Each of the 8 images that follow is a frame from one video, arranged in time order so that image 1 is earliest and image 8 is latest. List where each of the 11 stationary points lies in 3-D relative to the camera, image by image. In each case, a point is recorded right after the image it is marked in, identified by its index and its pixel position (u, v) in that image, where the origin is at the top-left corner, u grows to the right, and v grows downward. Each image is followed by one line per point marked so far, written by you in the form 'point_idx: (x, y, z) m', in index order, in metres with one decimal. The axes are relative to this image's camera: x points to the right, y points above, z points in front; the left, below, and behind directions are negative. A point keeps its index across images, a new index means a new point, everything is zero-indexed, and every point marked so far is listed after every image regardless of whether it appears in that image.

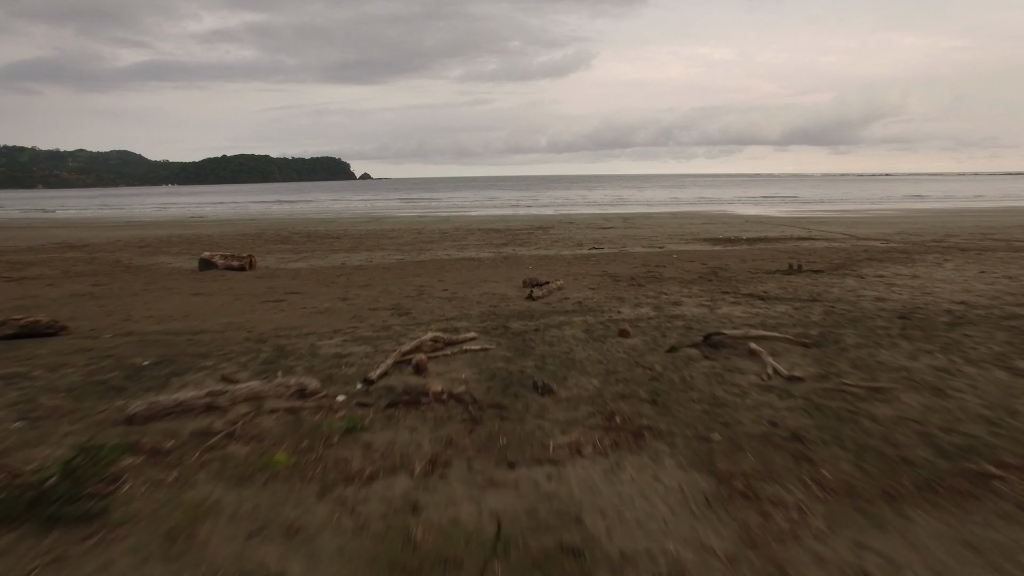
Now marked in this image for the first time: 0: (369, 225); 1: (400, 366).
0: (-4.5, +1.9, +18.3) m
1: (-0.5, -0.4, +2.6) m
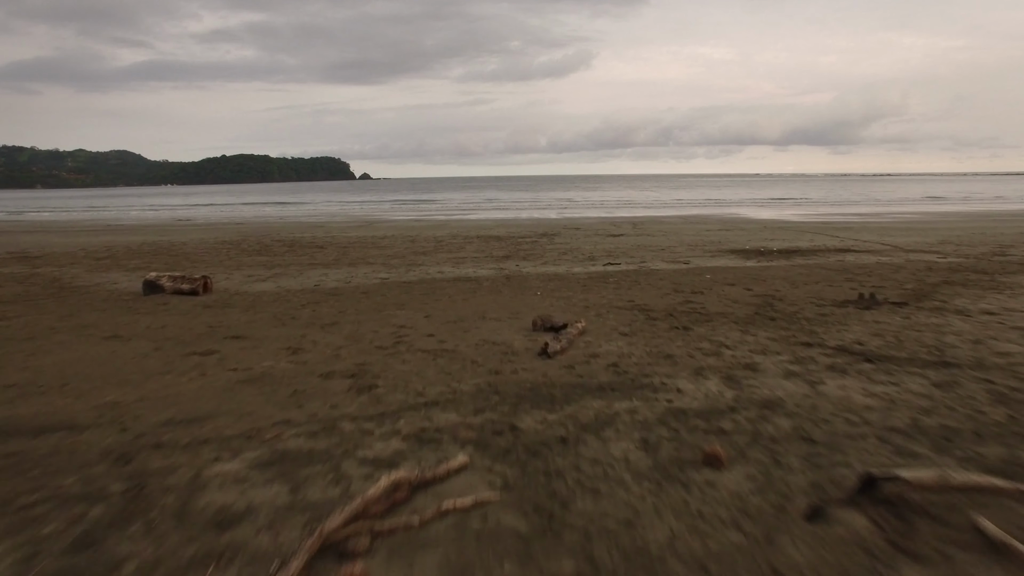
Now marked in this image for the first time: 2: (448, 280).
0: (-4.4, +1.6, +17.1) m
1: (-0.5, -0.7, +1.4) m
2: (-0.8, +0.1, +7.2) m
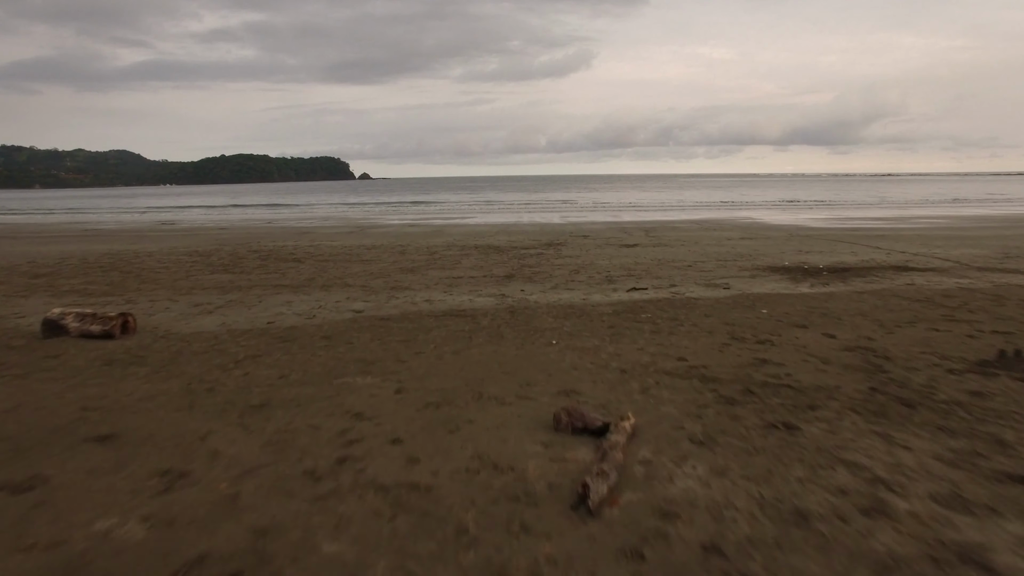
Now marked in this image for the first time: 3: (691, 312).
0: (-4.4, +1.2, +15.7) m
1: (-0.4, -1.0, -0.1) m
2: (-0.7, -0.3, +5.7) m
3: (+1.7, -0.2, +5.7) m
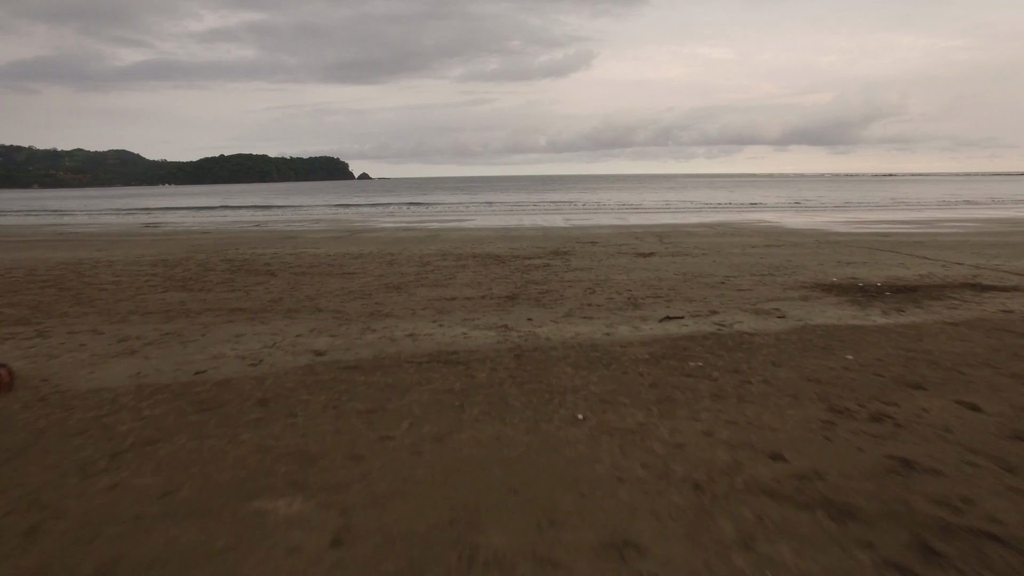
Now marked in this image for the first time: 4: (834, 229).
0: (-4.3, +1.0, +14.3) m
1: (-0.4, -1.3, -1.4) m
2: (-0.7, -0.6, +4.4) m
3: (+1.8, -0.5, +4.3) m
4: (+10.5, +1.9, +19.0) m
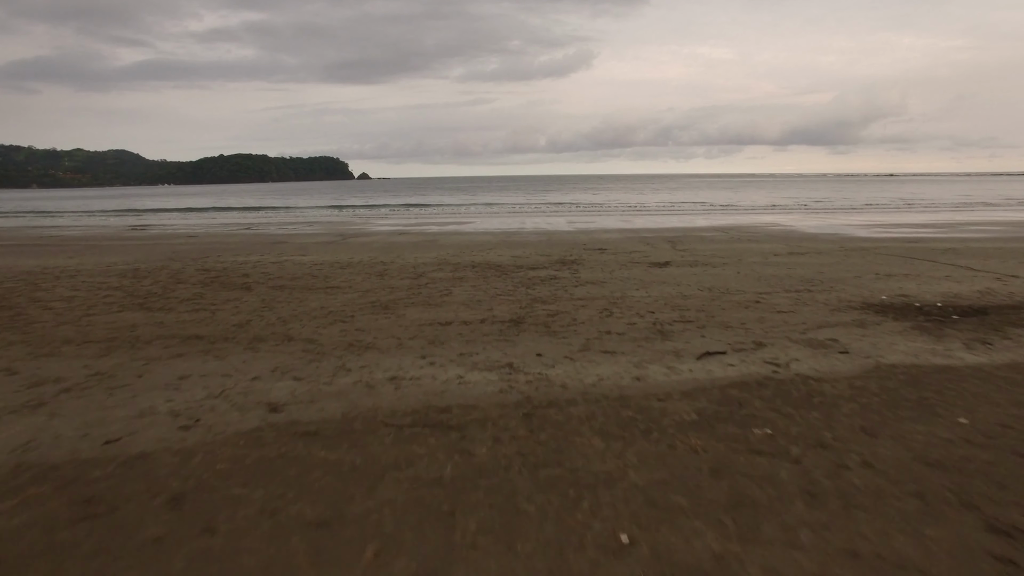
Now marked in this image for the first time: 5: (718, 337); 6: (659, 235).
0: (-4.3, +0.7, +13.3) m
1: (-0.3, -1.5, -2.4) m
2: (-0.6, -0.8, +3.3) m
3: (+1.8, -0.8, +3.3) m
4: (+10.5, +1.7, +18.0) m
5: (+1.9, -0.4, +5.4) m
6: (+4.3, +1.5, +17.1) m
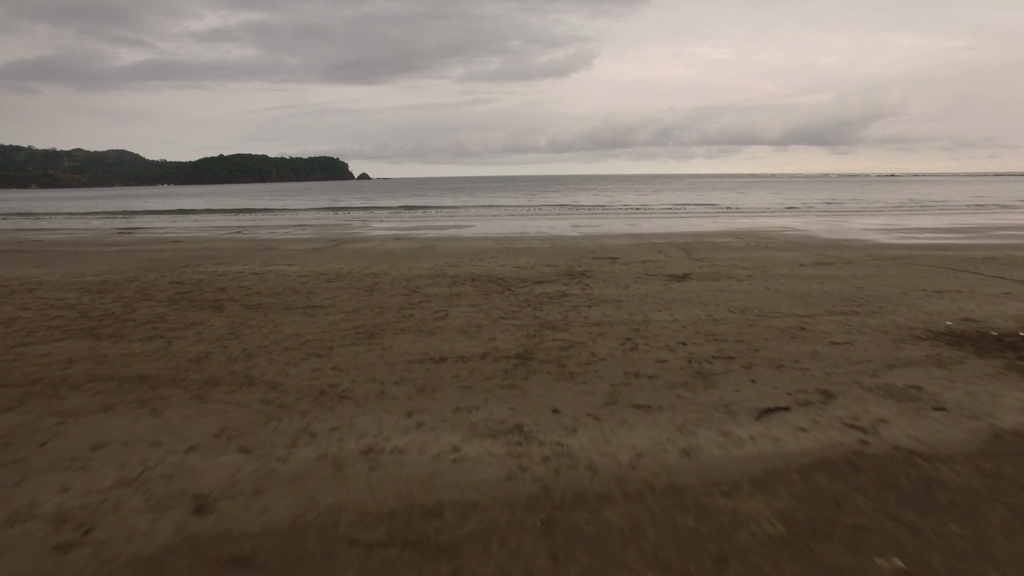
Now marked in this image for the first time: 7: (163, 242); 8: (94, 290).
0: (-4.2, +0.5, +12.3) m
1: (-0.3, -1.8, -3.4) m
2: (-0.6, -1.0, +2.3) m
3: (+1.9, -1.0, +2.3) m
4: (+10.6, +1.4, +17.0) m
5: (+2.0, -0.7, +4.4) m
6: (+4.4, +1.3, +16.1) m
7: (-11.6, +1.6, +19.5) m
8: (-6.8, 0.0, +9.5) m
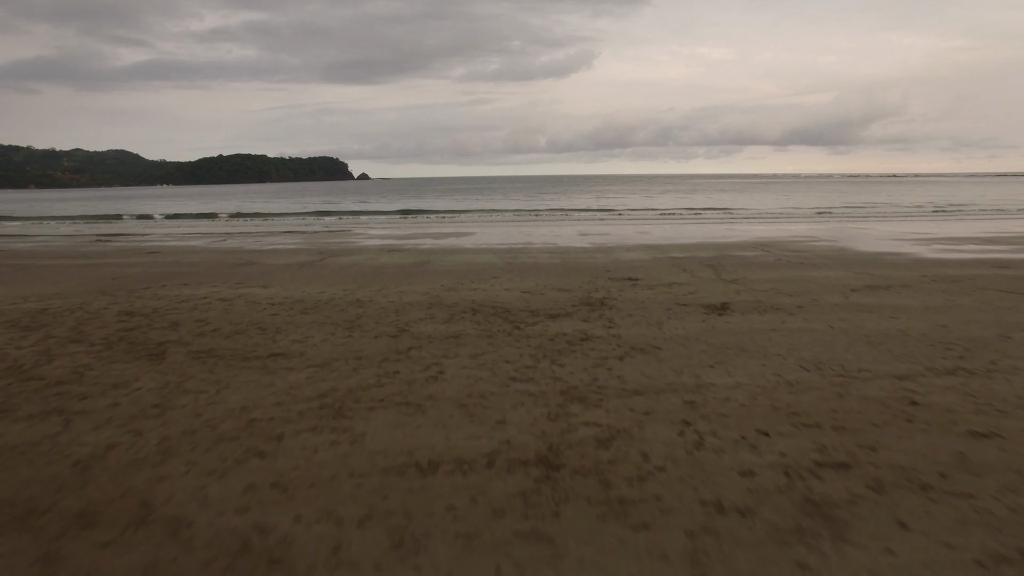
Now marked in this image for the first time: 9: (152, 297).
0: (-4.1, 0.0, +10.7) m
1: (-0.1, -2.3, -5.0) m
2: (-0.4, -1.5, +0.8) m
3: (+2.0, -1.5, +0.8) m
4: (+10.7, +0.9, +15.4) m
5: (+2.1, -1.2, +2.8) m
6: (+4.5, +0.8, +14.5) m
7: (-11.5, +1.1, +17.9) m
8: (-6.7, -0.5, +8.0) m
9: (-6.3, -0.1, +10.2) m
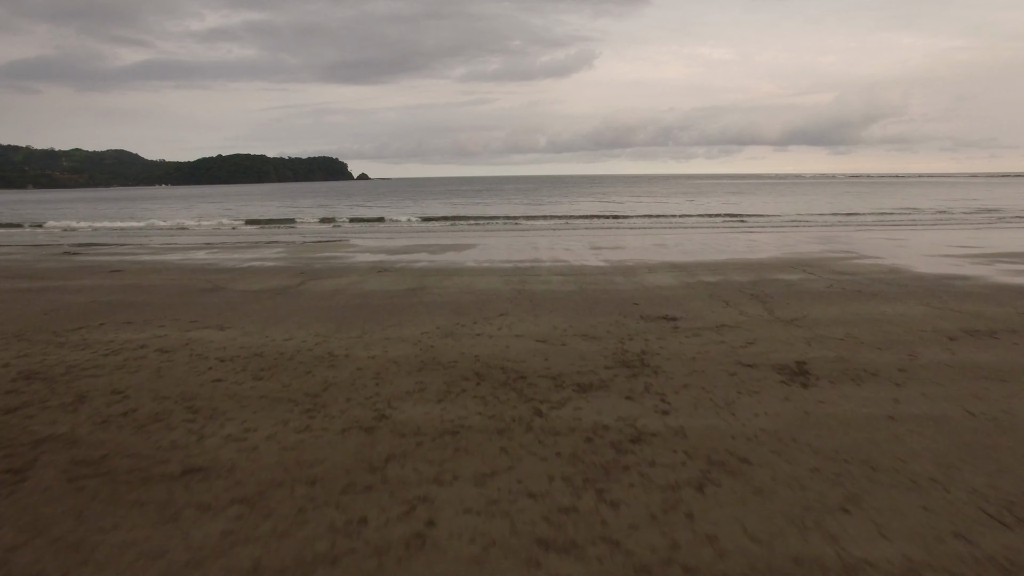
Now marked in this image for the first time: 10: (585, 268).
0: (-3.9, -0.7, +8.7) m
1: (0.0, -2.9, -7.0) m
2: (-0.3, -2.2, -1.2) m
3: (+2.2, -2.2, -1.3) m
4: (+10.9, +0.3, +13.4) m
5: (+2.2, -1.8, +0.8) m
6: (+4.7, +0.1, +12.5) m
7: (-11.3, +0.4, +15.9) m
8: (-6.5, -1.2, +5.9) m
9: (-6.1, -0.8, +8.2) m
10: (+1.9, +0.6, +15.5) m
